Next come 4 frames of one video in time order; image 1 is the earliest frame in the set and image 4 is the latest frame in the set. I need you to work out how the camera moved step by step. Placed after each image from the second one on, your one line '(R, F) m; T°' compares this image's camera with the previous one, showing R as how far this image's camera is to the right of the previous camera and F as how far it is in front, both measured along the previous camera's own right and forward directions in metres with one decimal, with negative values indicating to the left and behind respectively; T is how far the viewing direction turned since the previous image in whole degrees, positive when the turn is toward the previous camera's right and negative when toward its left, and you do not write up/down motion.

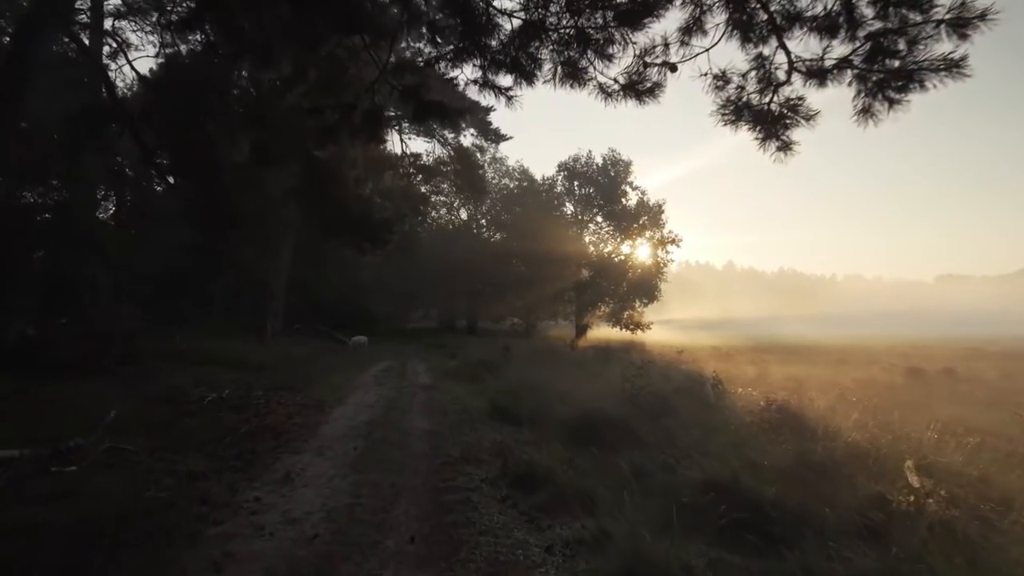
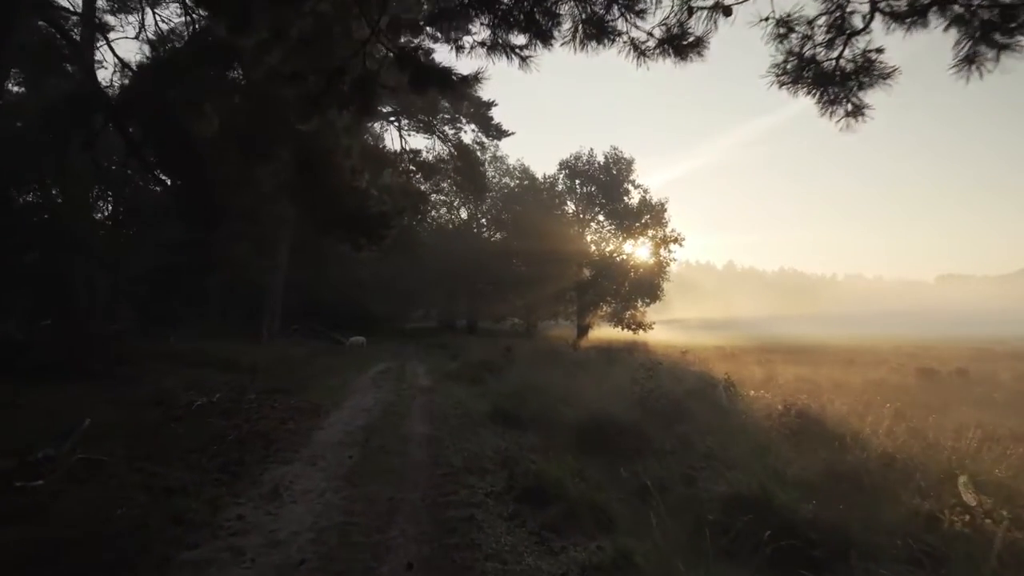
(-0.1, +0.7) m; 0°
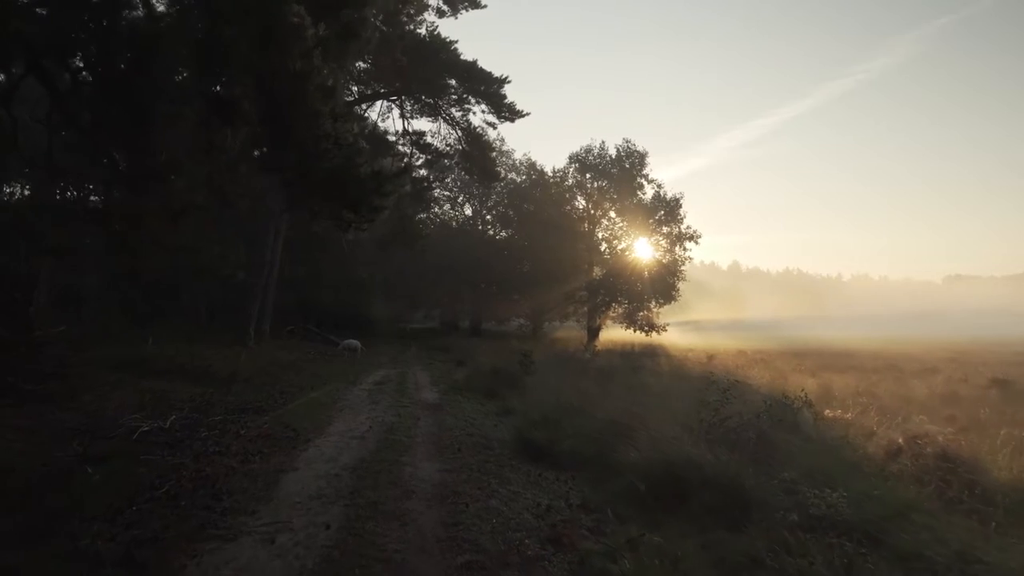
(-0.5, +3.1) m; 0°
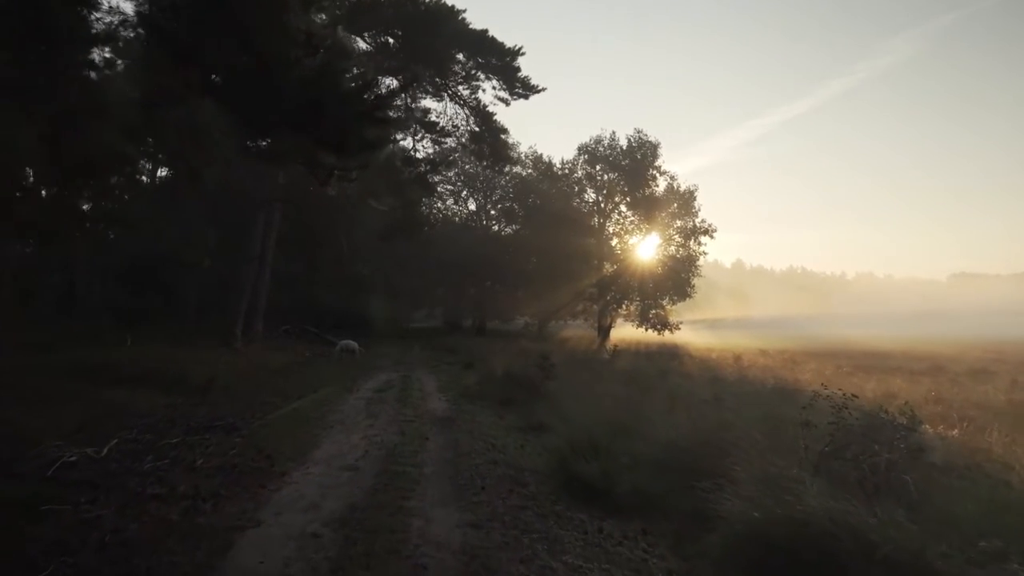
(-0.5, +2.7) m; 0°
